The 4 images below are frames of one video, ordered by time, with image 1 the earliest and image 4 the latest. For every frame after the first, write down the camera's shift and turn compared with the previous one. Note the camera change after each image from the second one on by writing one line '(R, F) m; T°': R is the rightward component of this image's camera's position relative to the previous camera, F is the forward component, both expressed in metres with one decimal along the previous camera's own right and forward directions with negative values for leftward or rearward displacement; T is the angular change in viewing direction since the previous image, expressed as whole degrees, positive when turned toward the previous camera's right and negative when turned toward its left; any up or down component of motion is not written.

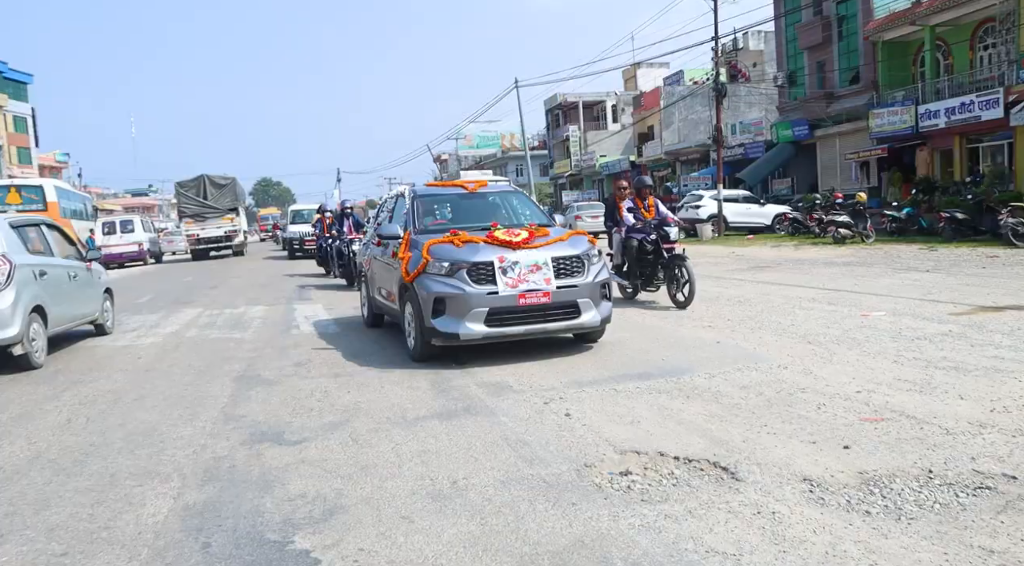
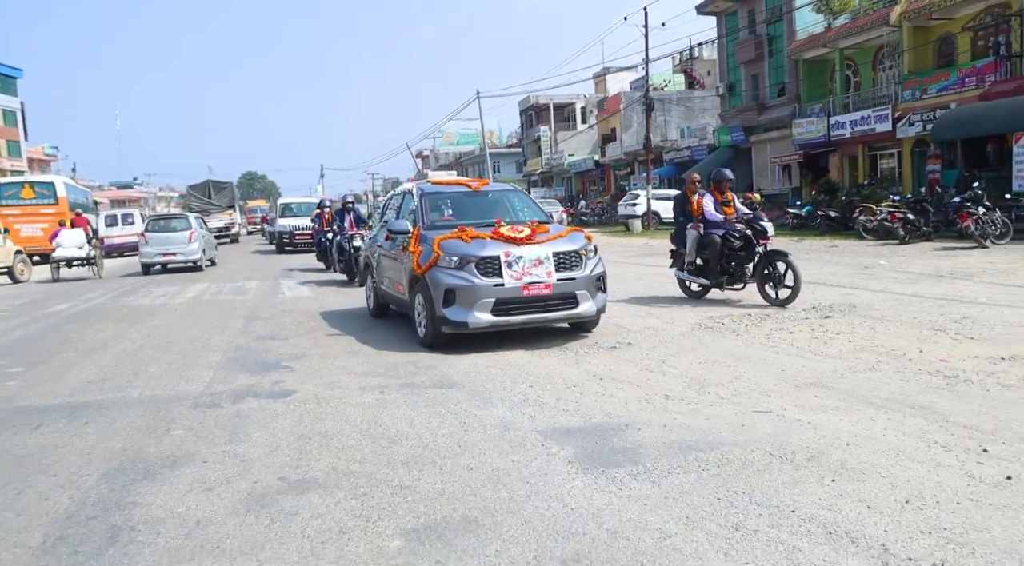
(+1.1, -4.2) m; +1°
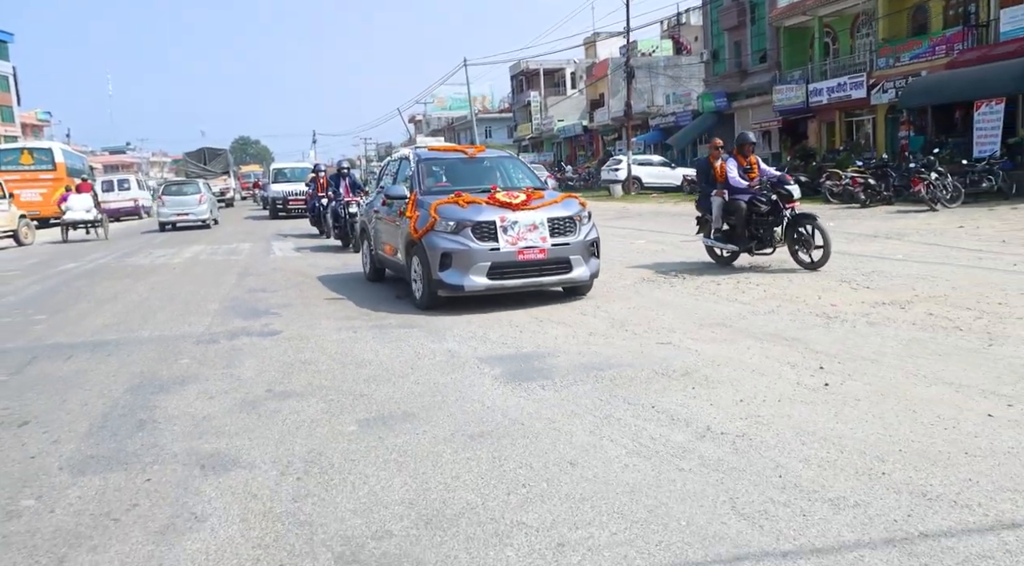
(+0.4, -1.1) m; 0°
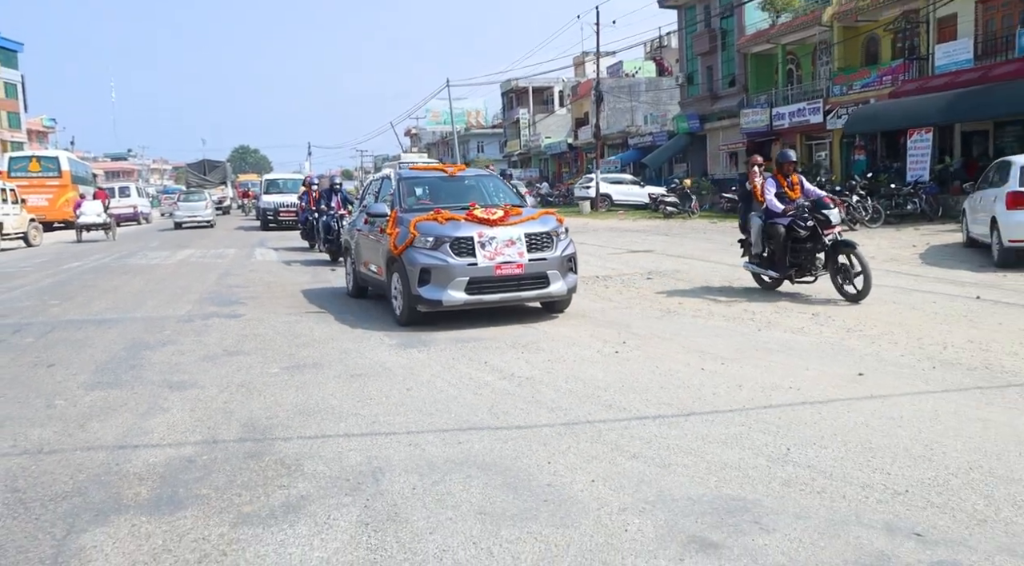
(+1.0, -2.1) m; 0°
